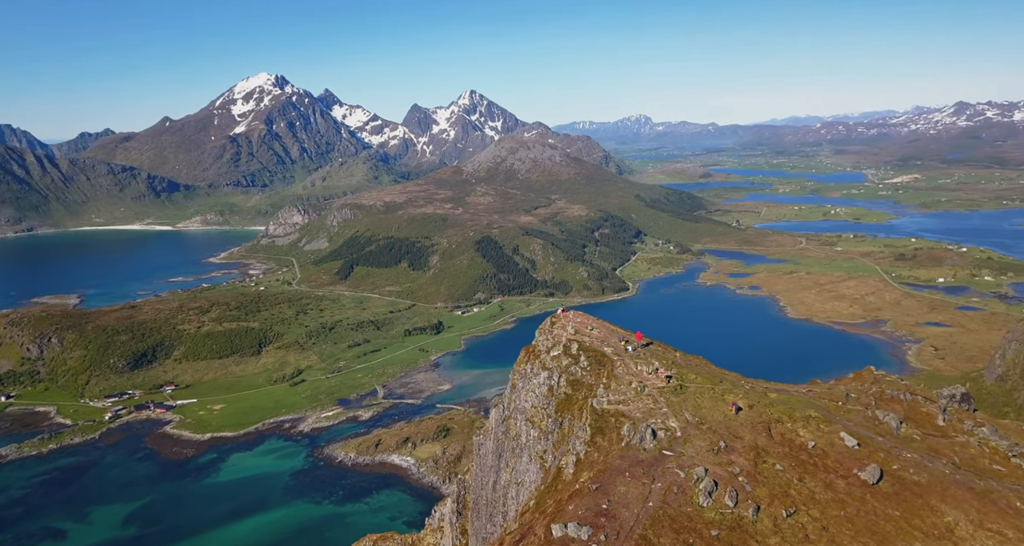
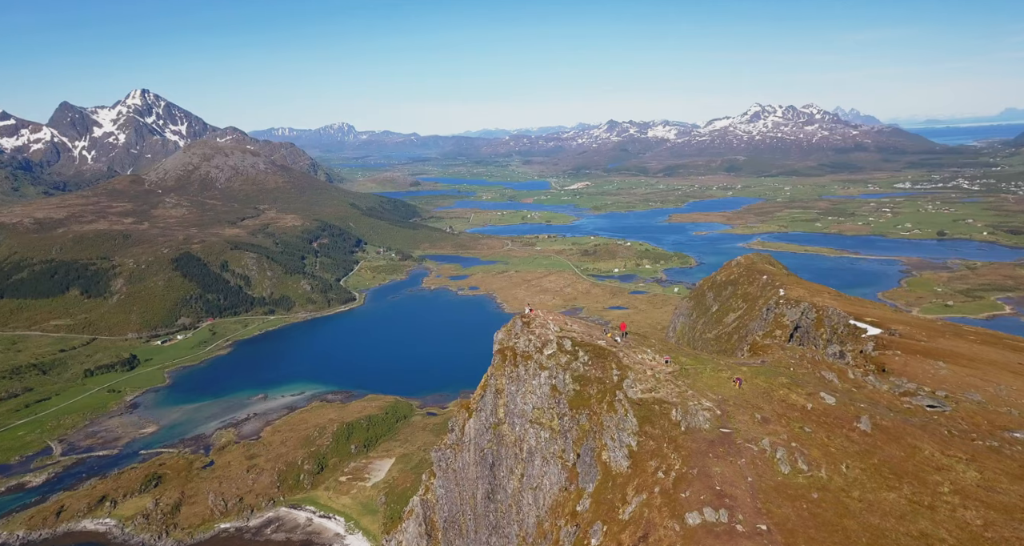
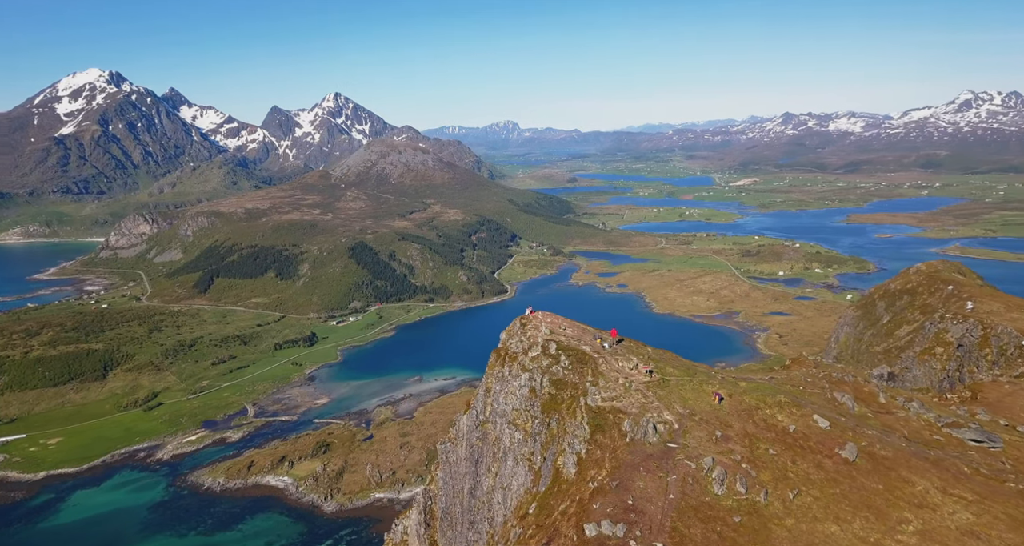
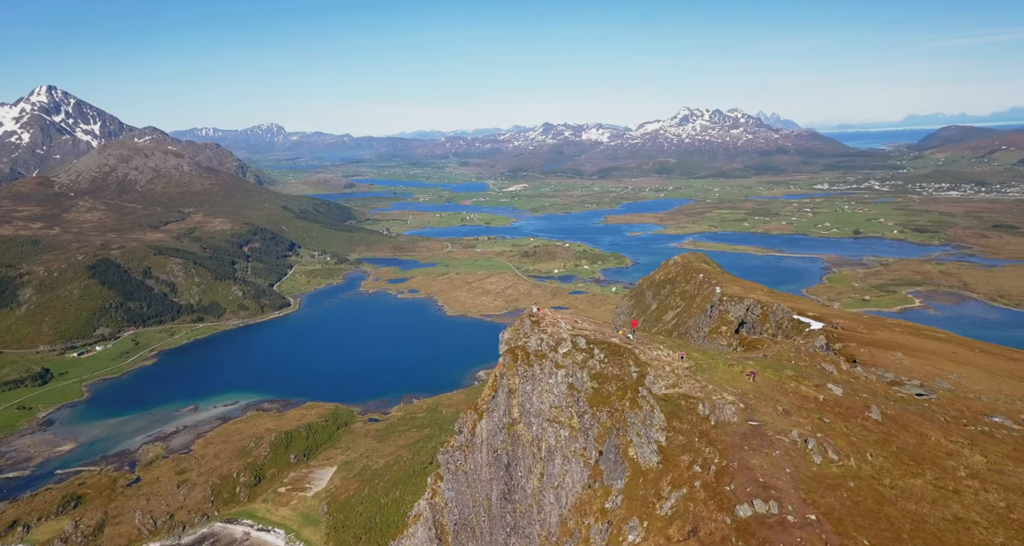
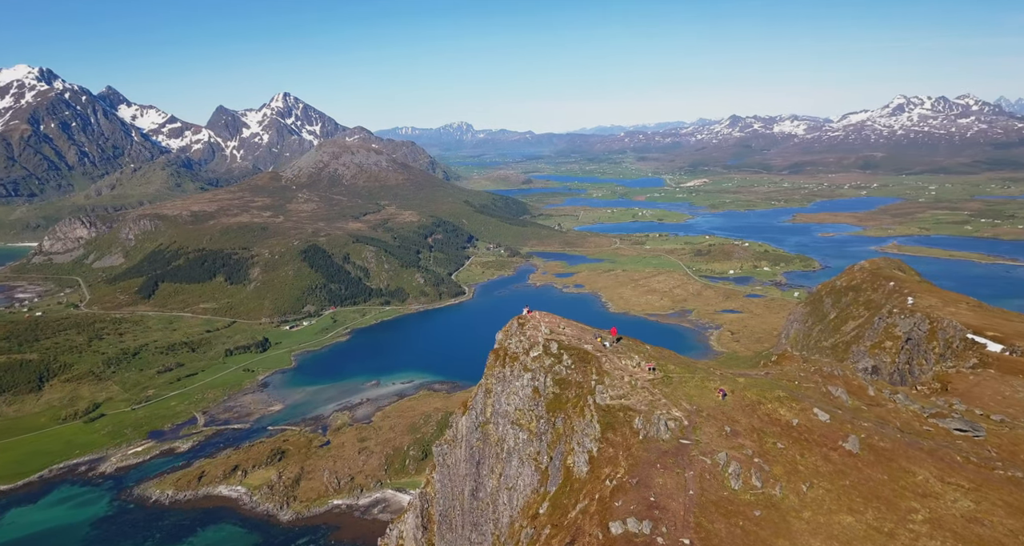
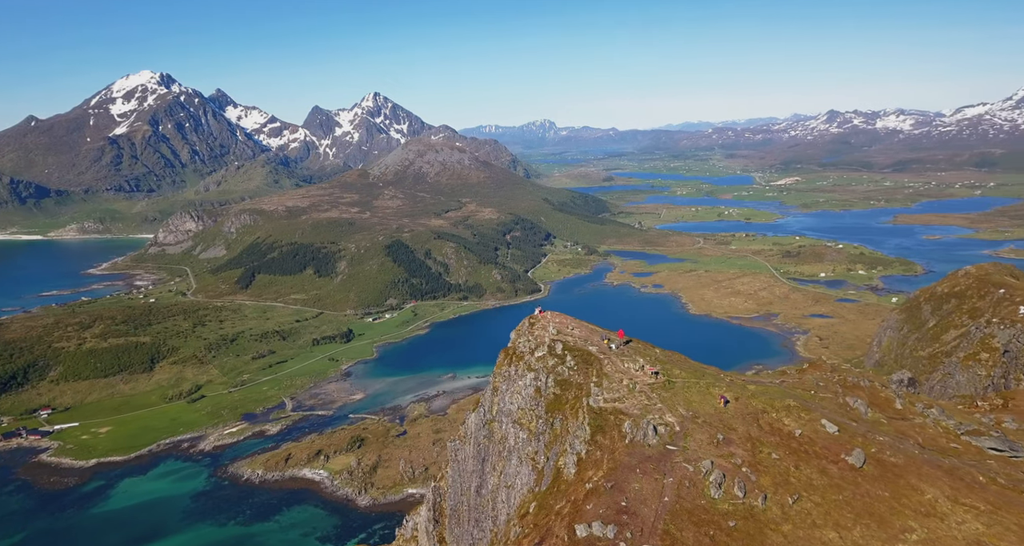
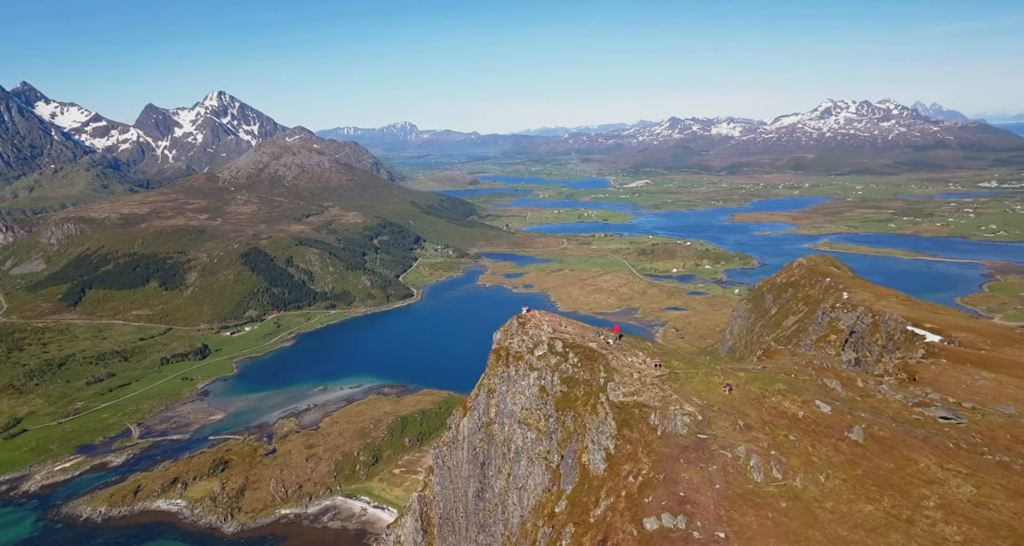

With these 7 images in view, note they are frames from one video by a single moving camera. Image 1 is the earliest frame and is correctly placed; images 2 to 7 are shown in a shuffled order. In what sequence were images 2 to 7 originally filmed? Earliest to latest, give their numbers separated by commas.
6, 3, 5, 7, 2, 4
